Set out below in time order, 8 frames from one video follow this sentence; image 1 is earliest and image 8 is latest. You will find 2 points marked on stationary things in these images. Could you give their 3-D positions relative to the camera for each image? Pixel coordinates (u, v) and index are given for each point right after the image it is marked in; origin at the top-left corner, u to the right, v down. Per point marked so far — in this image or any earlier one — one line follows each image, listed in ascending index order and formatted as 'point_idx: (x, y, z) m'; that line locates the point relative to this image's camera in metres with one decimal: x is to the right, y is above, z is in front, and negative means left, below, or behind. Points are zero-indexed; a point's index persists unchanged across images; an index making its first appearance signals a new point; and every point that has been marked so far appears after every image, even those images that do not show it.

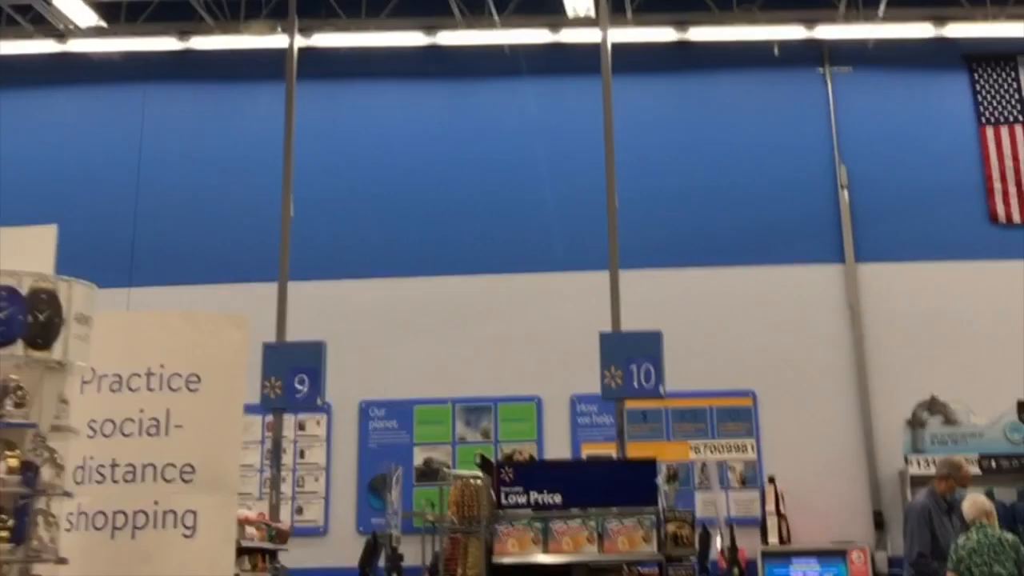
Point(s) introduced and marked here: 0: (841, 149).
0: (+1.9, +0.8, +8.8) m
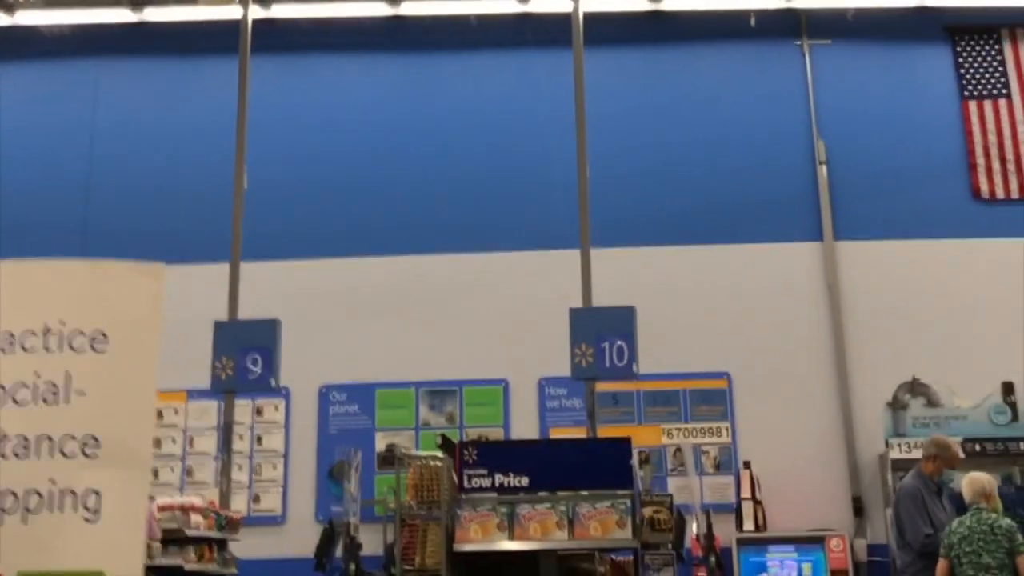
0: (+1.7, +0.9, +8.5) m
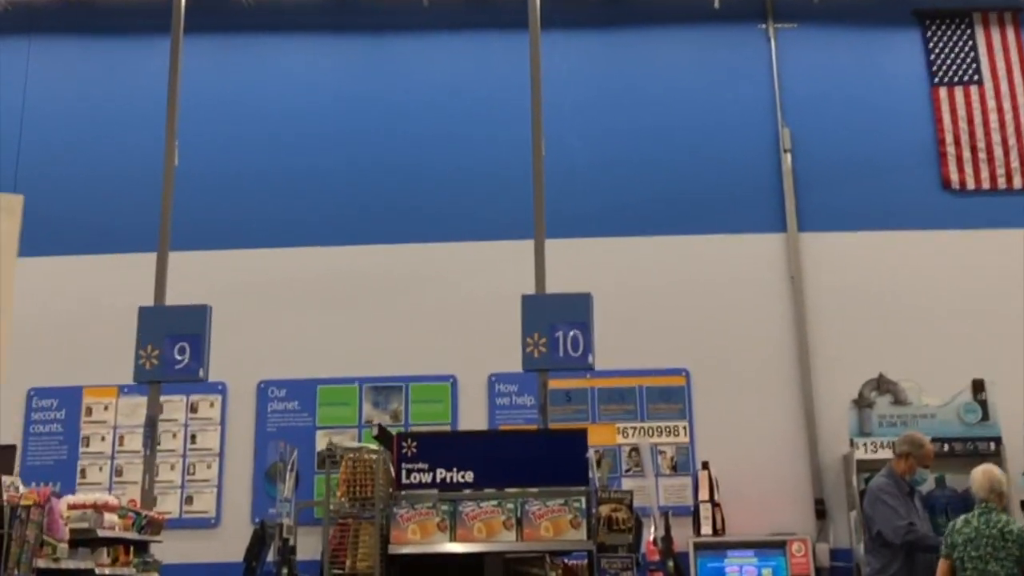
0: (+1.4, +0.9, +8.1) m
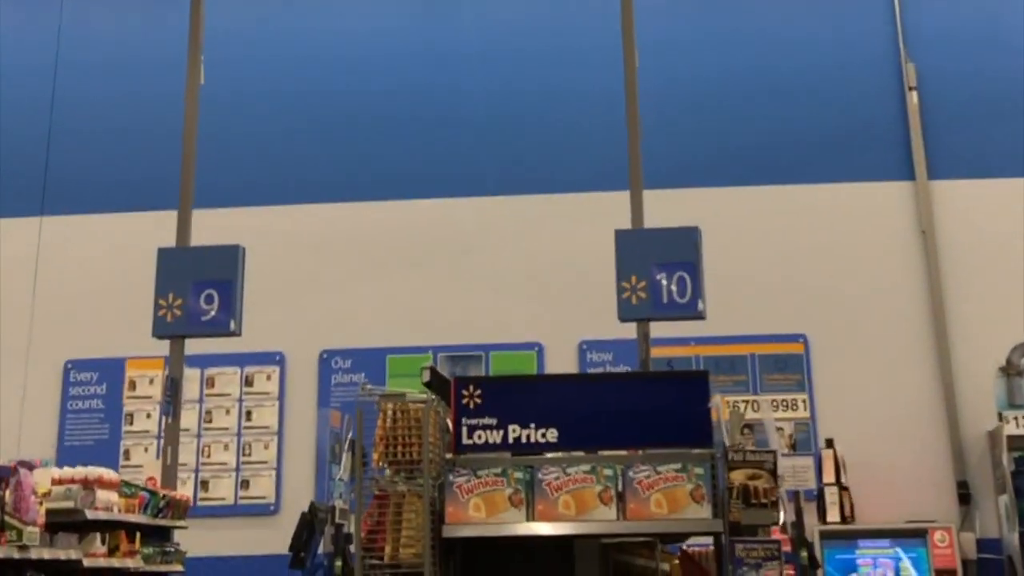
0: (+1.9, +1.1, +7.2) m
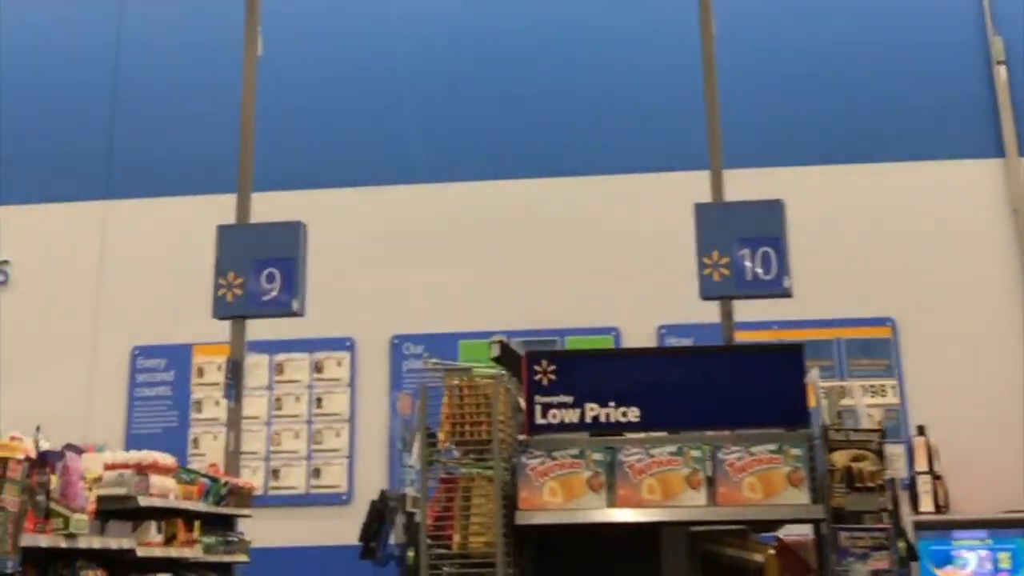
0: (+2.2, +1.2, +6.8) m
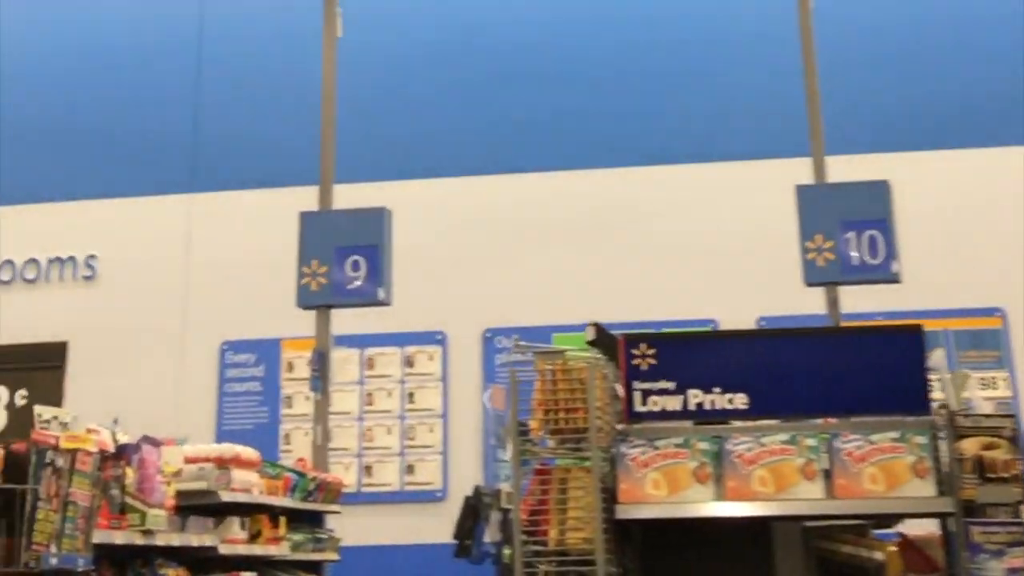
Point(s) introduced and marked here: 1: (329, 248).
0: (+2.6, +1.3, +6.5) m
1: (-0.5, +0.1, +3.8) m
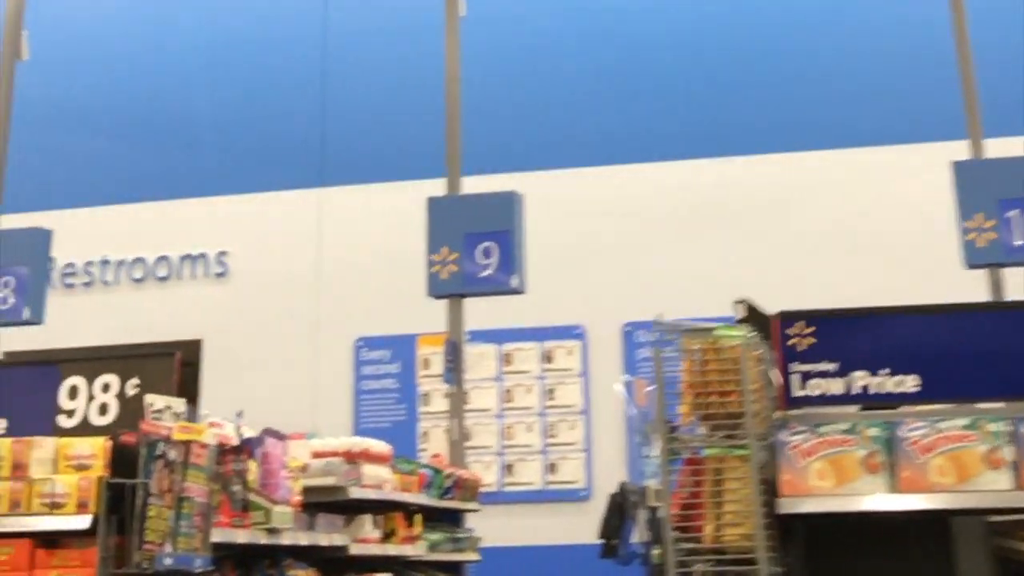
0: (+3.1, +1.4, +6.1) m
1: (-0.1, +0.1, +3.7) m
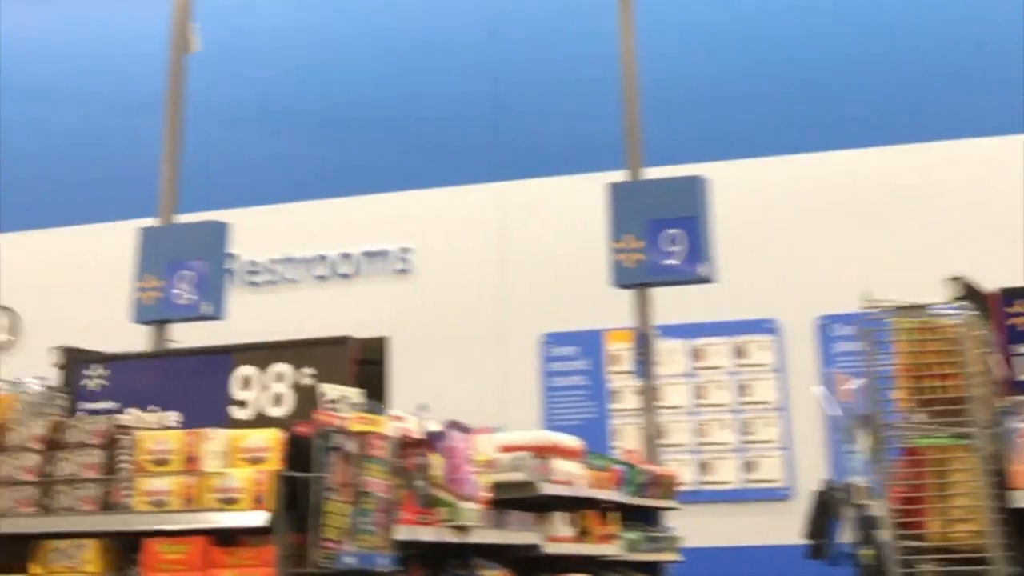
0: (+3.8, +1.5, +5.6) m
1: (+0.3, +0.1, +3.5) m
